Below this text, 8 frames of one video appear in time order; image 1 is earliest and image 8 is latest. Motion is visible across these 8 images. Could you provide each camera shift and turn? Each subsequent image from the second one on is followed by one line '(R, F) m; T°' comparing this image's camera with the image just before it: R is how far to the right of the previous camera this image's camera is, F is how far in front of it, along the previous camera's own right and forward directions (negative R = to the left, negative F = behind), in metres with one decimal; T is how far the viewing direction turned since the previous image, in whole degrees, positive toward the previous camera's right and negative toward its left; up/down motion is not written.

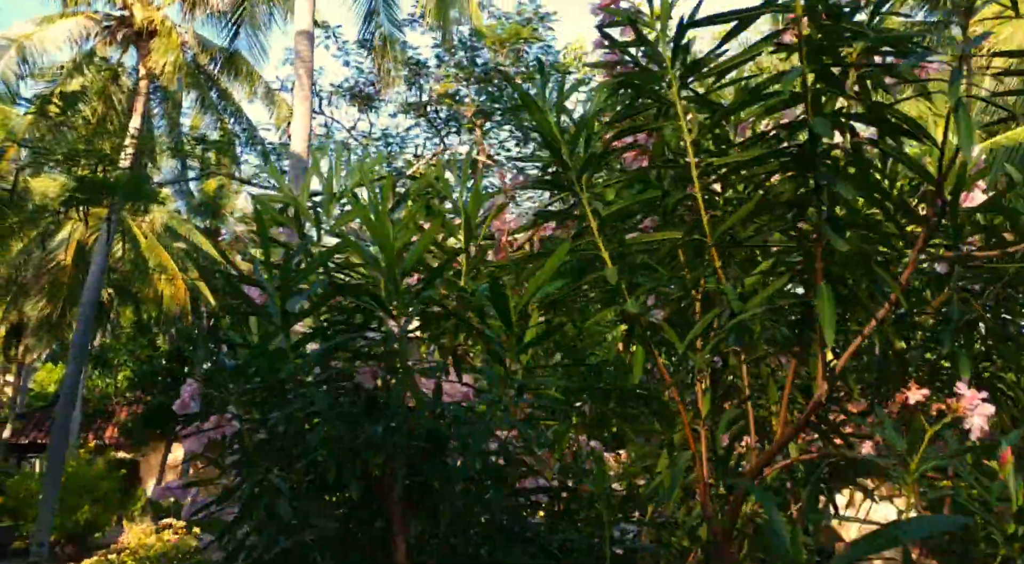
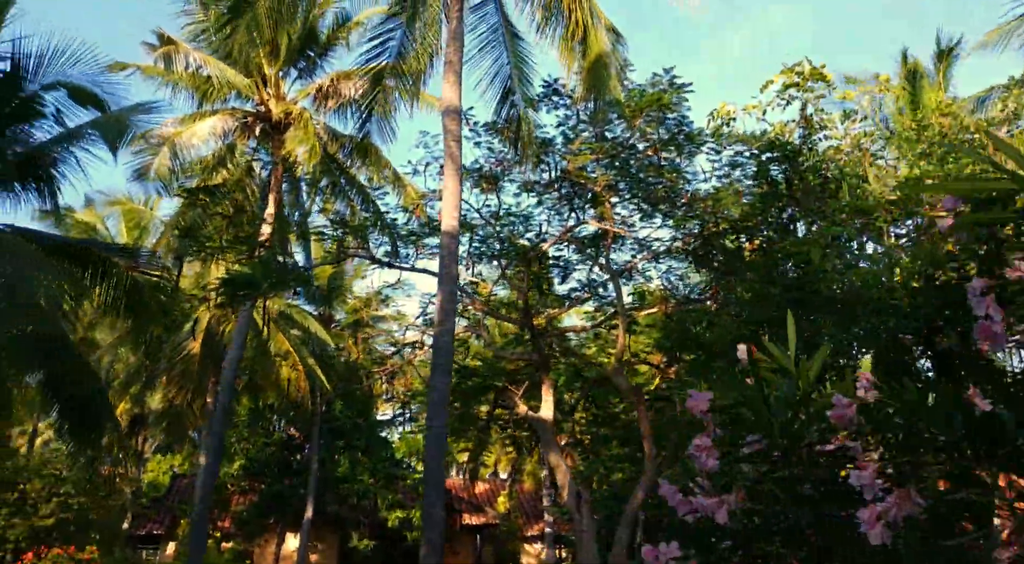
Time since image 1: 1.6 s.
(-0.8, +0.3) m; -5°
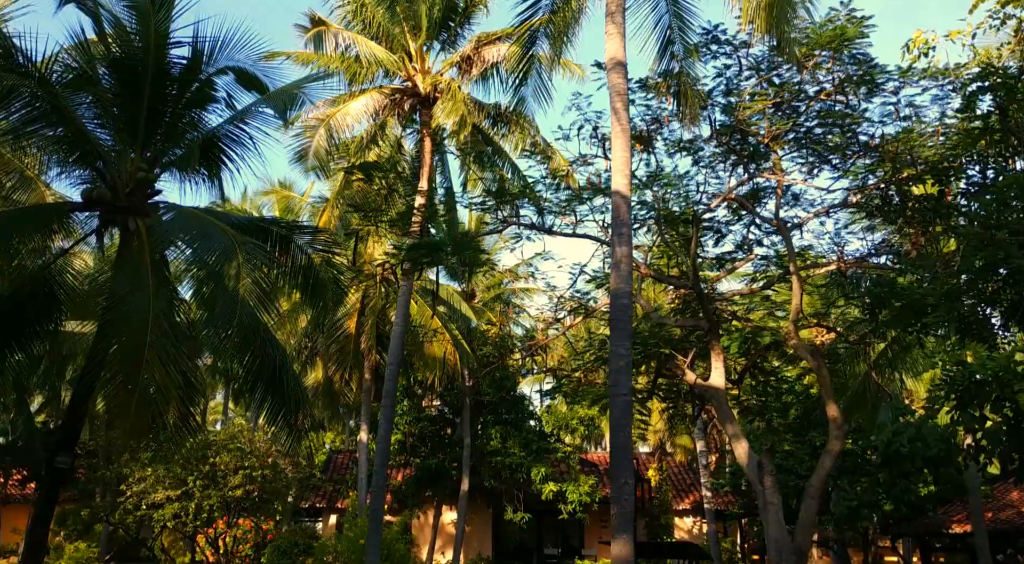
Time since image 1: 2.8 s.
(-0.6, +0.3) m; -8°
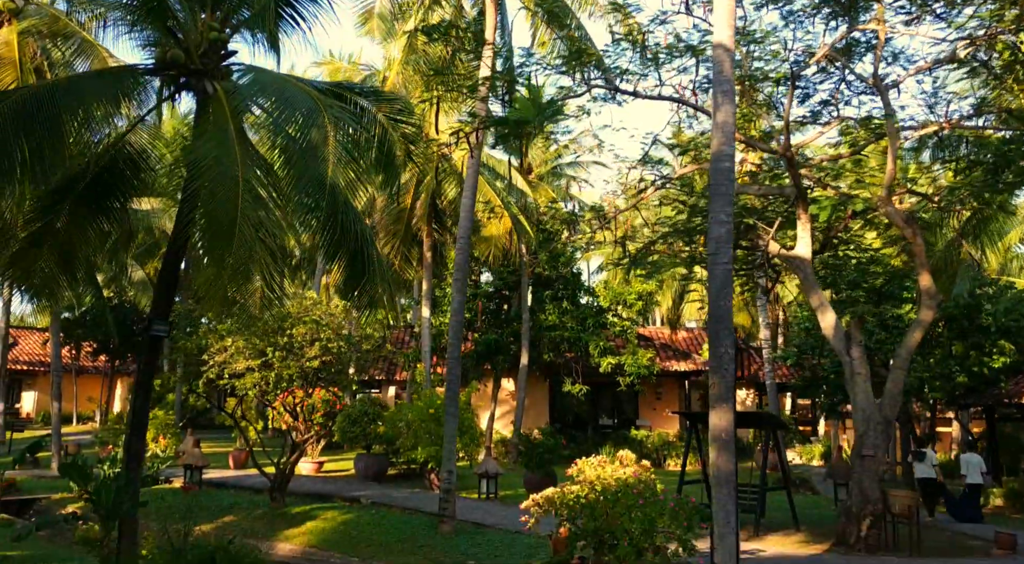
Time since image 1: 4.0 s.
(-0.5, +0.3) m; -3°
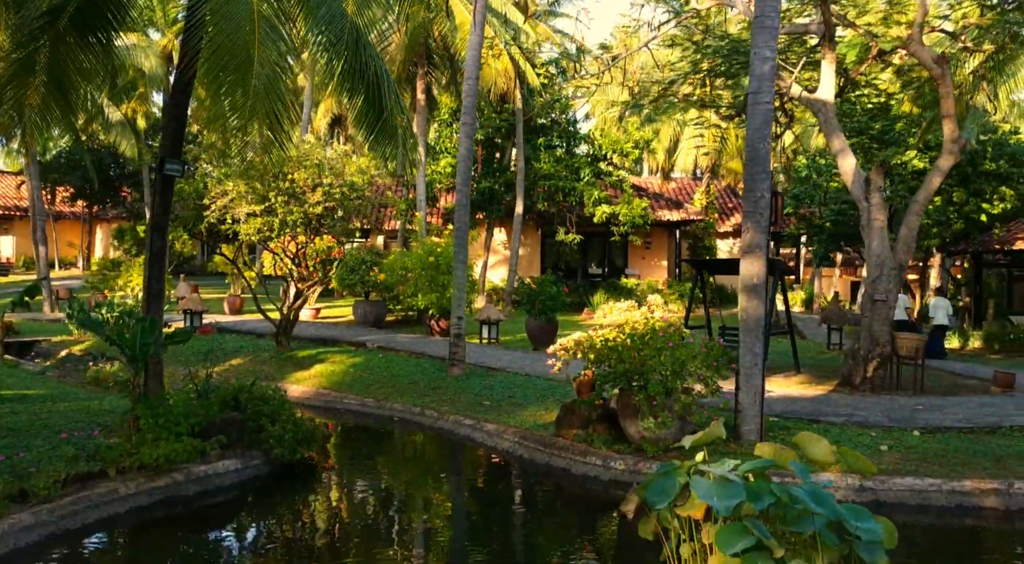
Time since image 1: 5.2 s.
(-0.5, +0.2) m; +2°
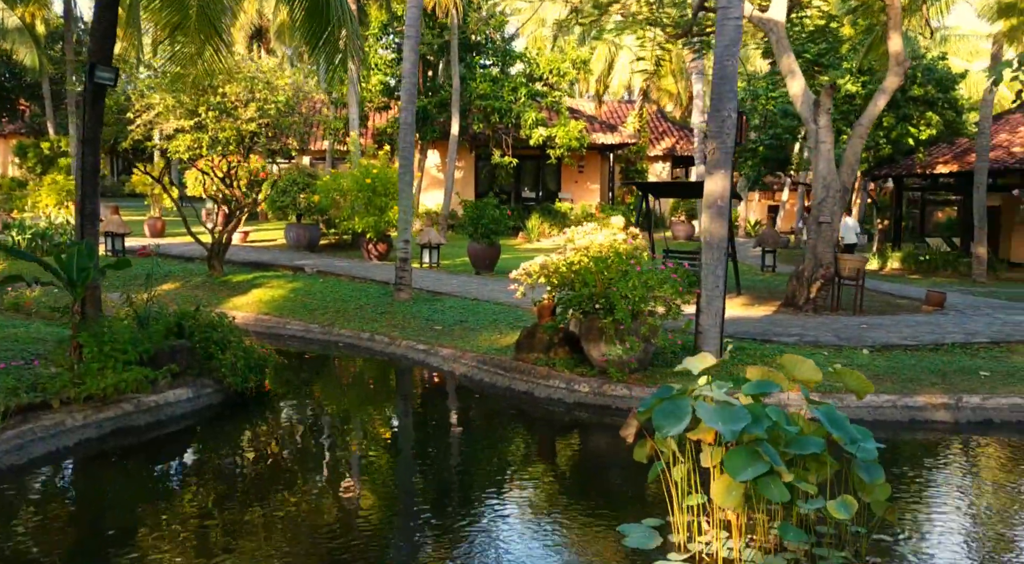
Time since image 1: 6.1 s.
(-0.4, +0.2) m; +5°
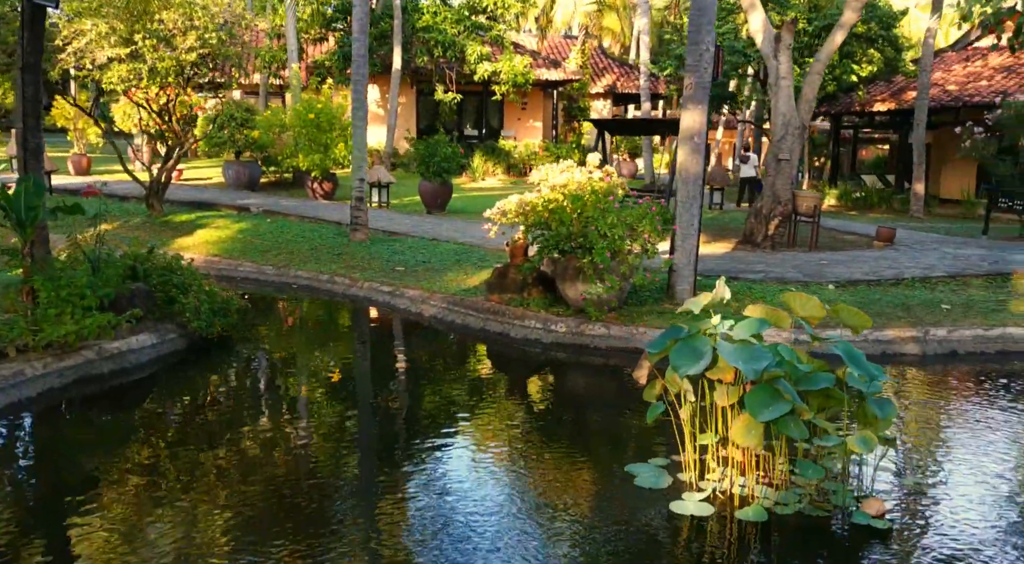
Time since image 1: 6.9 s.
(-0.4, +0.2) m; +5°
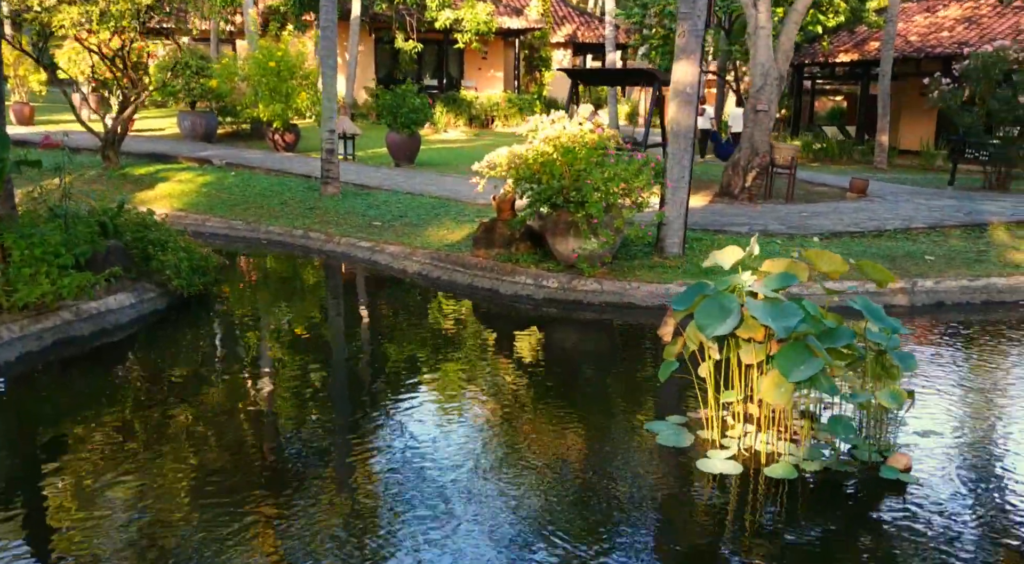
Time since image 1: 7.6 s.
(-0.3, +0.2) m; +3°
